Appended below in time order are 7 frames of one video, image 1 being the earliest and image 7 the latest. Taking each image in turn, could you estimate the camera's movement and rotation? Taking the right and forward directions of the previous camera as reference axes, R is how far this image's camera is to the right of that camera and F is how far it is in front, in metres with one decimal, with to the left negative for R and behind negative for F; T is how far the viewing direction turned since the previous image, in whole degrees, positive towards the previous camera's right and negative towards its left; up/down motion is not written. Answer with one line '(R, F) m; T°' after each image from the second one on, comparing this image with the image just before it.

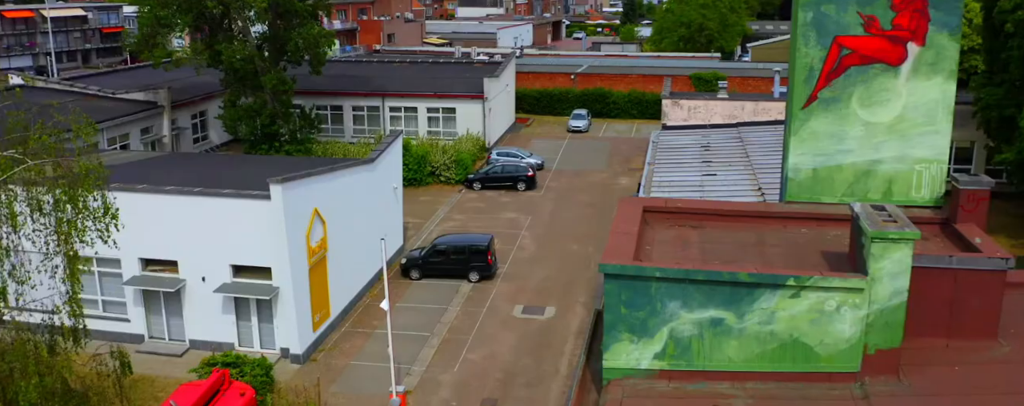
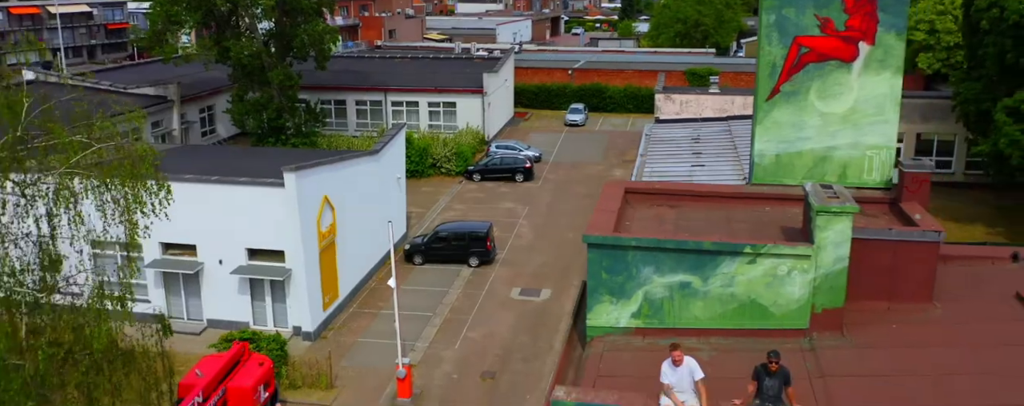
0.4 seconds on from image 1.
(+0.1, -1.4) m; 0°
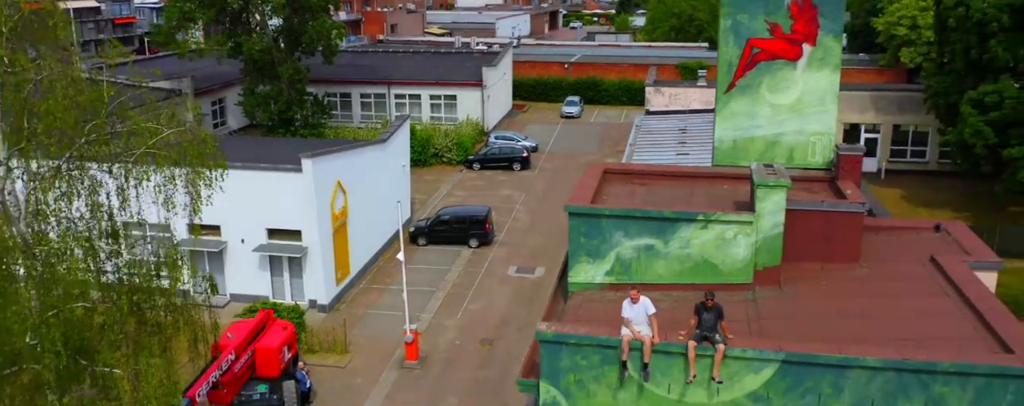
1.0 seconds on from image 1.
(+0.1, -2.1) m; 0°
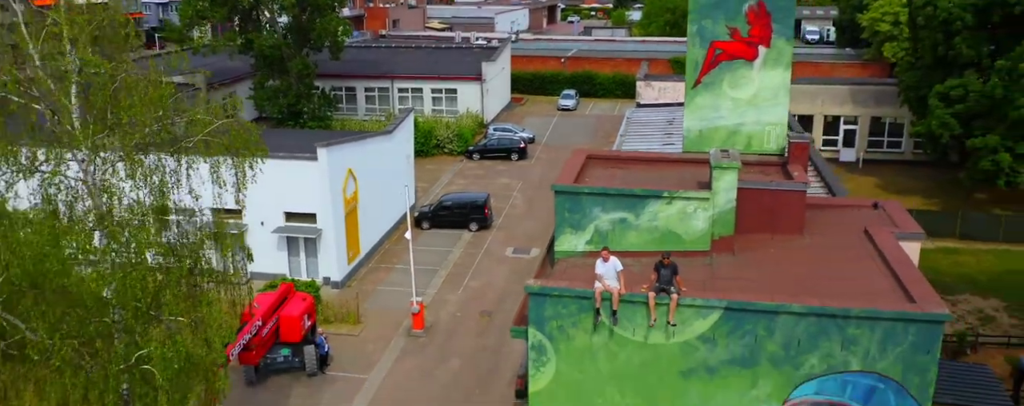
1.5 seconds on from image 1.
(+0.1, -2.3) m; 0°
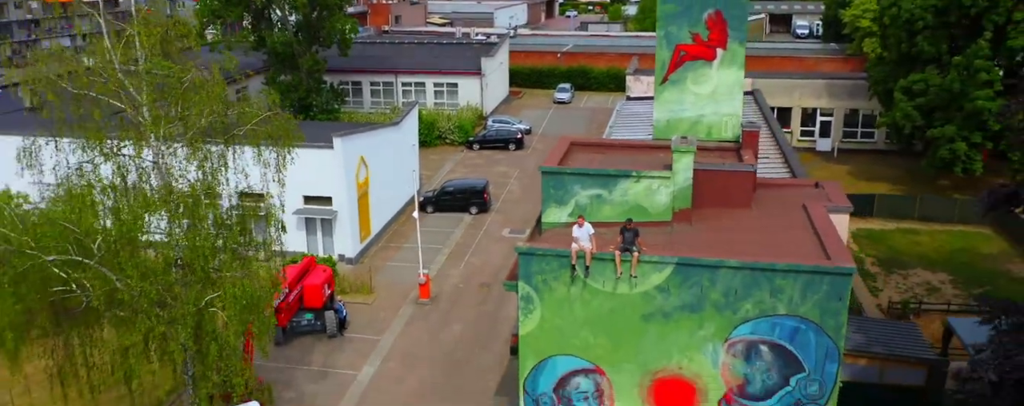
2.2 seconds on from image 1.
(+0.1, -2.9) m; 0°
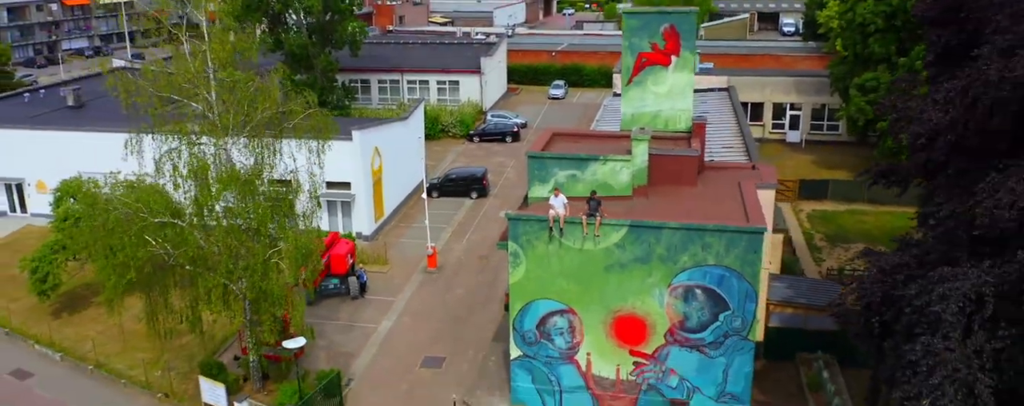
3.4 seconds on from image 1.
(+0.2, -4.5) m; 0°
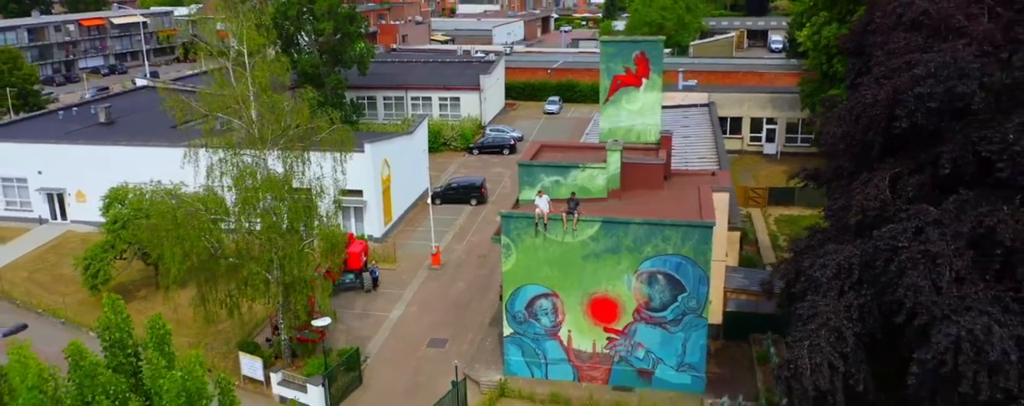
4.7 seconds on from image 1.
(+0.2, -3.9) m; 0°
